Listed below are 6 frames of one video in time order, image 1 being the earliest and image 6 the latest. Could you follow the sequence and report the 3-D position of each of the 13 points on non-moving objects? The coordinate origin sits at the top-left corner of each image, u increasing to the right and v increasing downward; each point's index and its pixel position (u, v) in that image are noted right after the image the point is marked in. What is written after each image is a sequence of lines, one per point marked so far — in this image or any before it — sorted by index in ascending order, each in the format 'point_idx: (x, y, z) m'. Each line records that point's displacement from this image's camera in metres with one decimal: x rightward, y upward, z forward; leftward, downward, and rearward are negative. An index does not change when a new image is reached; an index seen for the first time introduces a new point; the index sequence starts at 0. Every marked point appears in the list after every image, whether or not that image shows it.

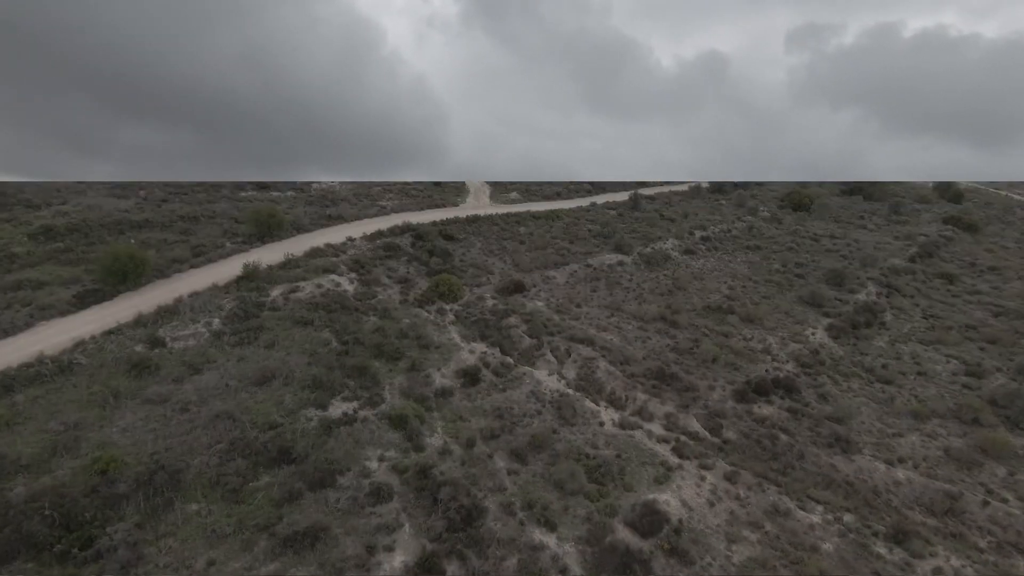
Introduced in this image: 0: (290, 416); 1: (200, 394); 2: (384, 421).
0: (-8.2, -4.8, +19.0) m
1: (-12.0, -4.1, +19.7) m
2: (-4.9, -5.1, +19.8) m
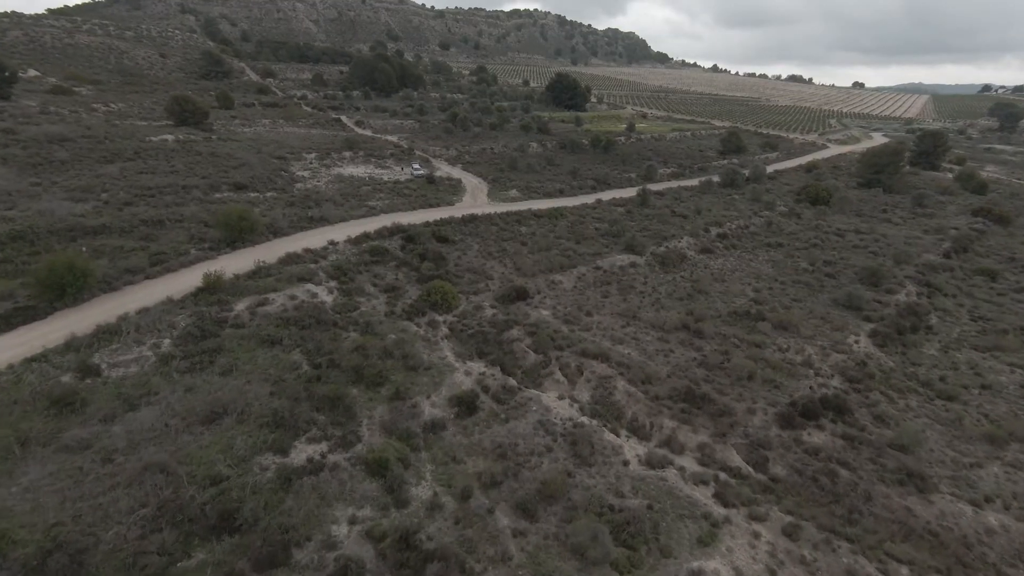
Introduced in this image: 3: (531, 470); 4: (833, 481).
0: (-8.1, -5.3, +15.3) m
1: (-11.8, -4.7, +15.9) m
2: (-4.8, -5.6, +16.1) m
3: (+0.6, -6.0, +16.9) m
4: (+11.5, -6.9, +18.3) m
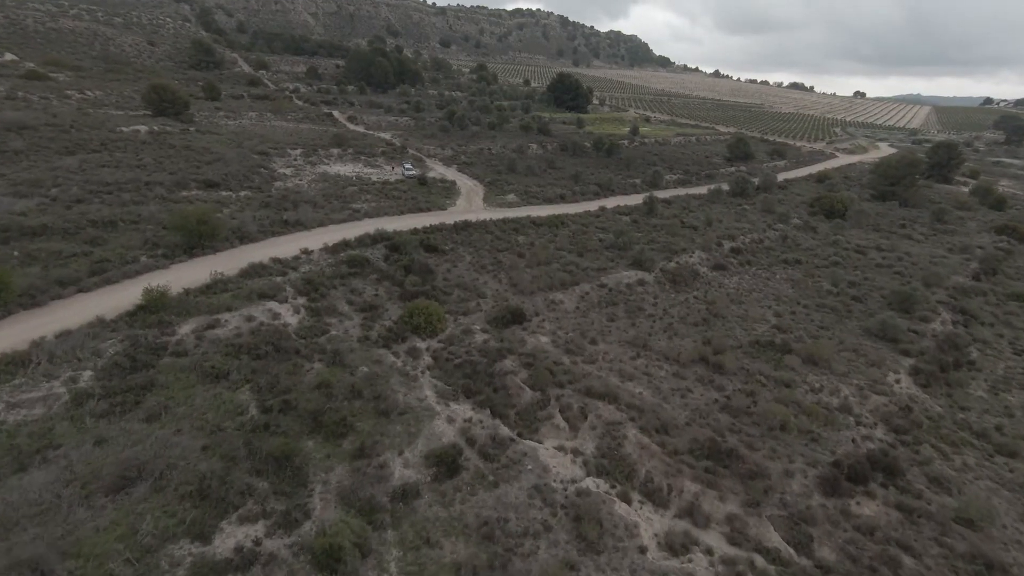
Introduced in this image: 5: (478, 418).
0: (-8.4, -6.2, +11.6) m
1: (-12.1, -5.4, +12.3) m
2: (-5.1, -6.5, +12.5) m
3: (+0.3, -7.1, +13.4) m
4: (+11.1, -8.2, +14.9) m
5: (-1.3, -4.7, +18.6) m
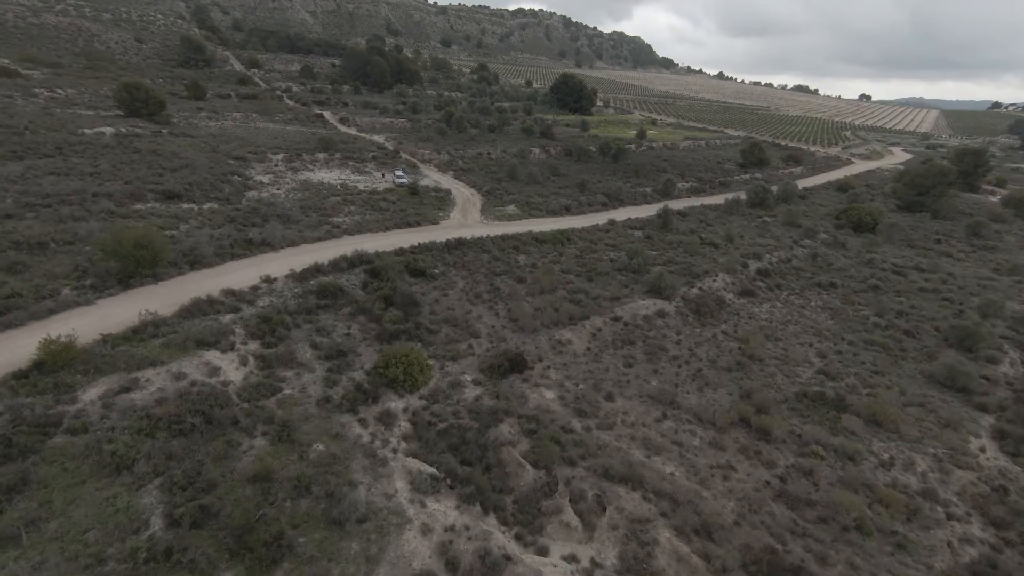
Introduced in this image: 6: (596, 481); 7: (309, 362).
0: (-8.5, -7.8, +7.2) m
1: (-12.2, -7.1, +7.8) m
2: (-5.2, -8.2, +8.0) m
3: (+0.2, -8.8, +8.9) m
4: (+11.0, -10.0, +10.4) m
5: (-1.3, -6.4, +14.2) m
6: (+2.7, -6.2, +16.6) m
7: (-7.9, -2.9, +19.9) m
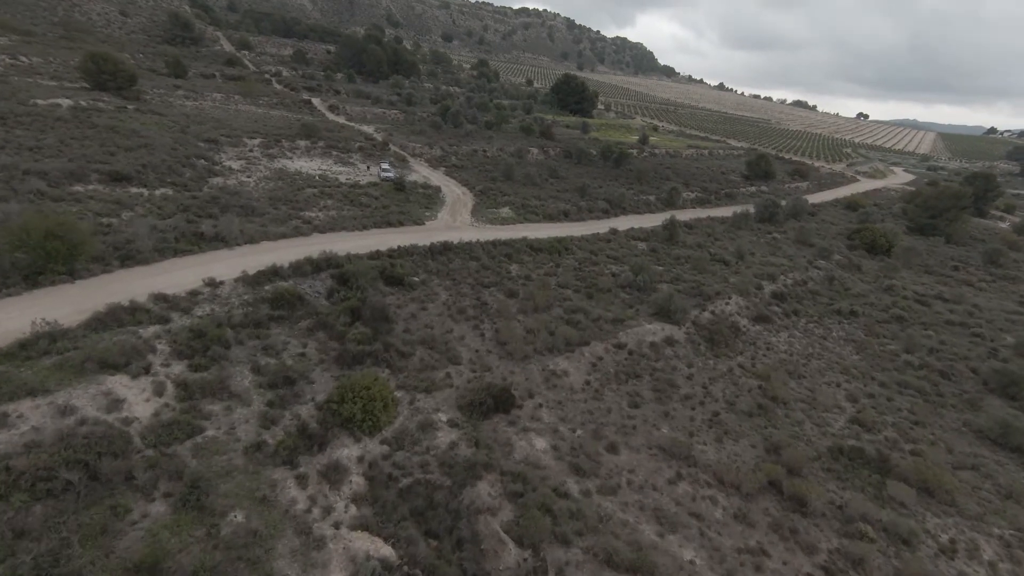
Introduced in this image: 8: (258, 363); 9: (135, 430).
0: (-9.0, -8.1, +3.3) m
1: (-12.7, -7.2, +3.9) m
2: (-5.7, -8.7, +4.2) m
3: (-0.3, -9.6, +5.3) m
4: (+10.3, -11.3, +6.9) m
5: (-1.9, -7.1, +10.5) m
6: (+2.1, -7.1, +13.0) m
7: (-8.3, -3.3, +16.1) m
8: (-8.7, -2.5, +17.6) m
9: (-9.9, -3.7, +13.5) m
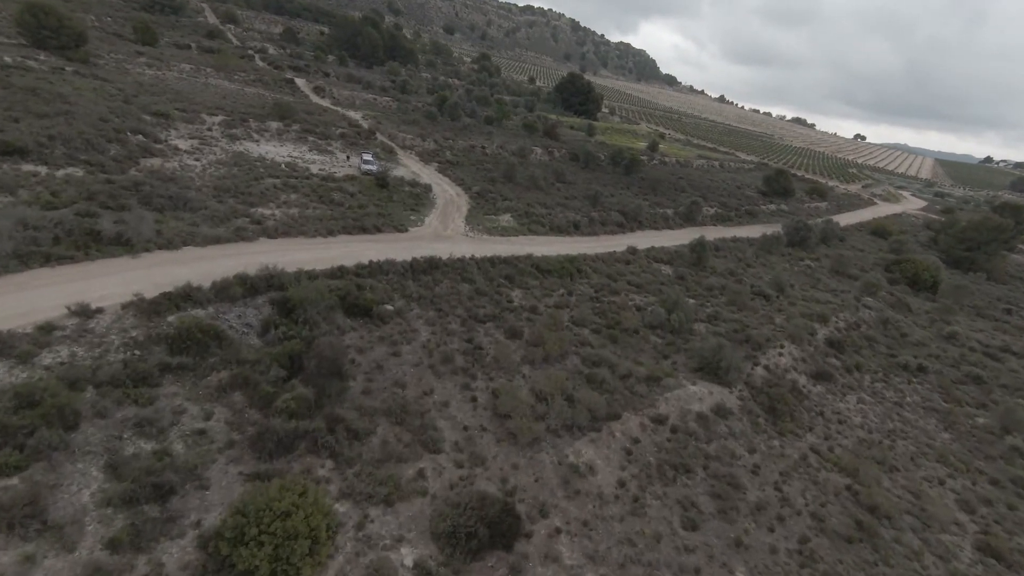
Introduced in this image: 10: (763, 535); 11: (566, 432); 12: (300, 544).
0: (-8.7, -9.2, -3.2) m
1: (-12.4, -8.0, -2.7) m
2: (-5.5, -9.9, -2.2) m
3: (-0.3, -11.0, -1.1) m
4: (+10.2, -13.3, +0.9) m
5: (-1.8, -8.5, +4.1) m
6: (+2.2, -8.7, +6.7) m
7: (-8.1, -4.3, +9.6) m
8: (-8.5, -3.5, +11.1) m
9: (-9.7, -4.7, +7.0) m
10: (+6.8, -6.6, +13.9) m
11: (+1.6, -4.3, +15.3) m
12: (-4.1, -4.9, +9.8) m
